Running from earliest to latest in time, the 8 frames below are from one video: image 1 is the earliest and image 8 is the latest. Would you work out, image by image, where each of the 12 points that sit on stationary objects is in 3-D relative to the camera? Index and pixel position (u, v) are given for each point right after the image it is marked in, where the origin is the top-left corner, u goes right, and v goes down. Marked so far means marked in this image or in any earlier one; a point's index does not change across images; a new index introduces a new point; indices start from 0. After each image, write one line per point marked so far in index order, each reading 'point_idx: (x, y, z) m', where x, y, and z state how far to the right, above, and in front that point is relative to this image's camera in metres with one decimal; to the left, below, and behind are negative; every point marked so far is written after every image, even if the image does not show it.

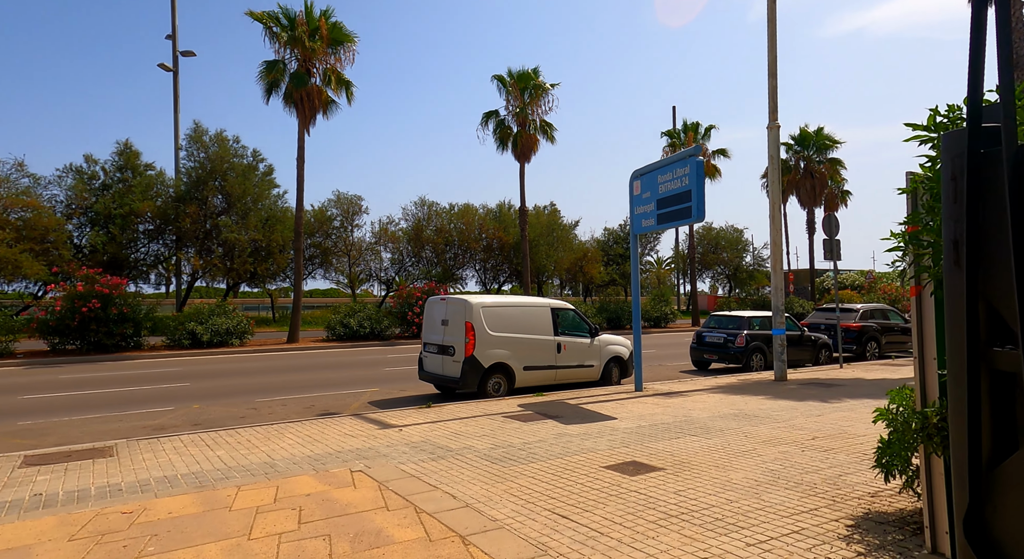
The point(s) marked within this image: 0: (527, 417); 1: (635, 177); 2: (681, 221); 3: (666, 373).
0: (+0.2, -1.7, +8.1) m
1: (+2.1, +1.8, +11.5) m
2: (+2.6, +0.9, +10.1) m
3: (+3.5, -2.2, +15.5) m
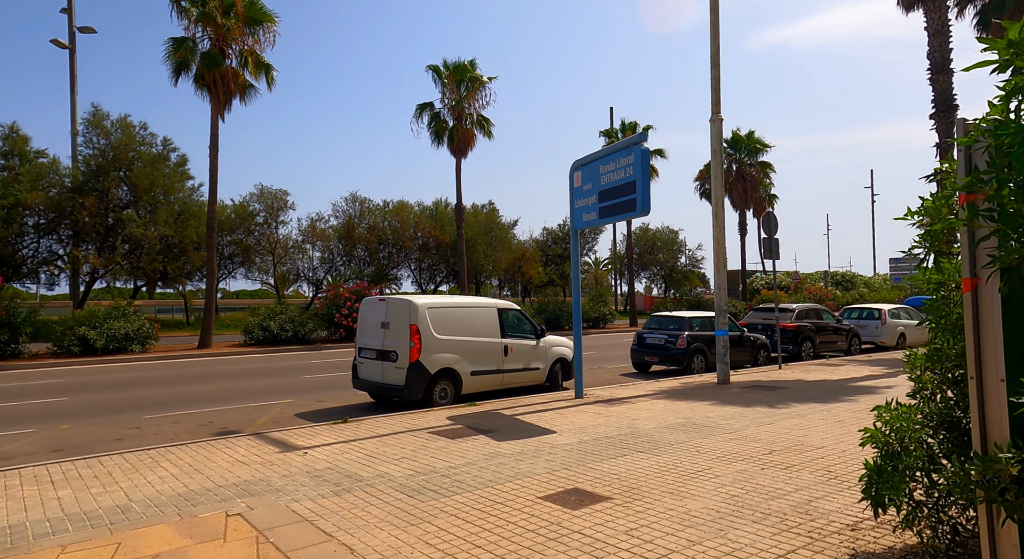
0: (-0.6, -1.6, +7.2) m
1: (+1.0, +1.8, +10.8) m
2: (+1.6, +0.9, +9.5) m
3: (+2.1, -2.2, +14.9) m
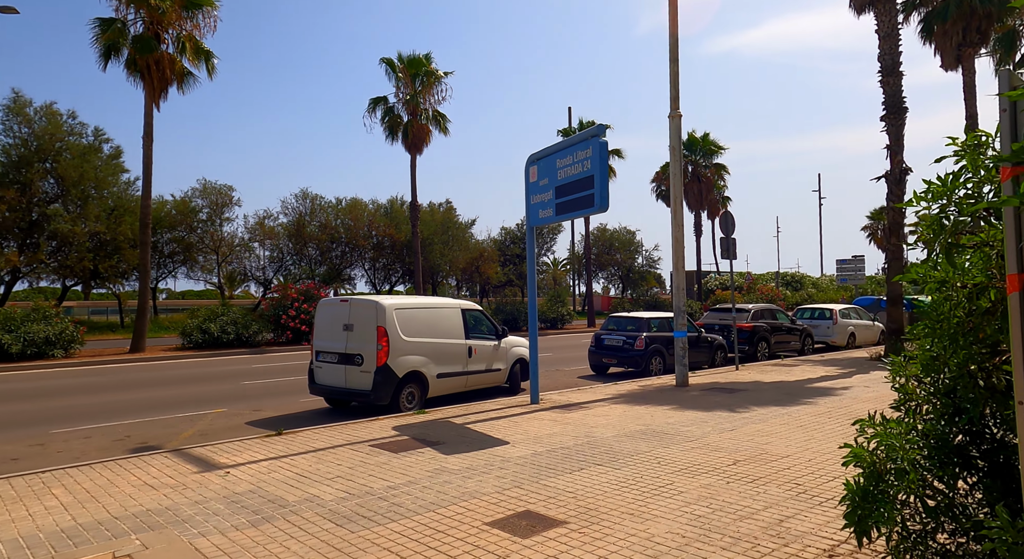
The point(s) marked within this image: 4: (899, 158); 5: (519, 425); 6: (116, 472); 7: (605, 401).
0: (-1.1, -1.6, +6.7) m
1: (+0.3, +1.8, +10.3) m
2: (+1.0, +0.9, +9.0) m
3: (+1.1, -2.2, +14.5) m
4: (+10.4, +3.3, +18.2) m
5: (+0.1, -1.8, +8.2) m
6: (-3.1, -1.5, +5.3) m
7: (+1.5, -1.9, +10.8) m
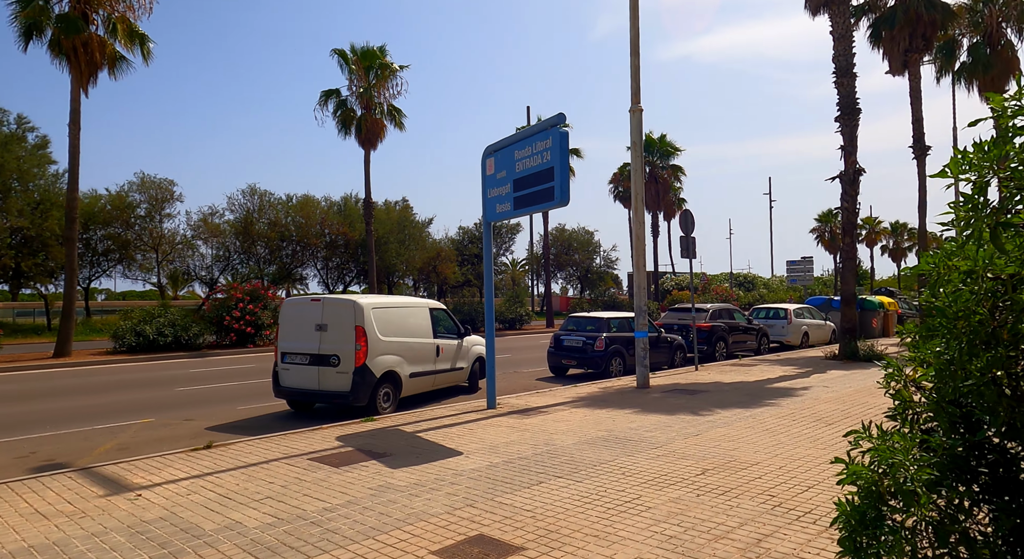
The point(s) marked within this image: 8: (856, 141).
0: (-1.5, -1.6, +6.1) m
1: (-0.4, +1.8, +9.8) m
2: (+0.4, +1.0, +8.6) m
3: (+0.2, -2.2, +14.0) m
4: (+9.3, +3.3, +18.4) m
5: (-0.4, -1.7, +7.7) m
6: (-3.4, -1.5, +4.5) m
7: (+0.8, -1.9, +10.4) m
8: (+9.4, +3.8, +18.5) m
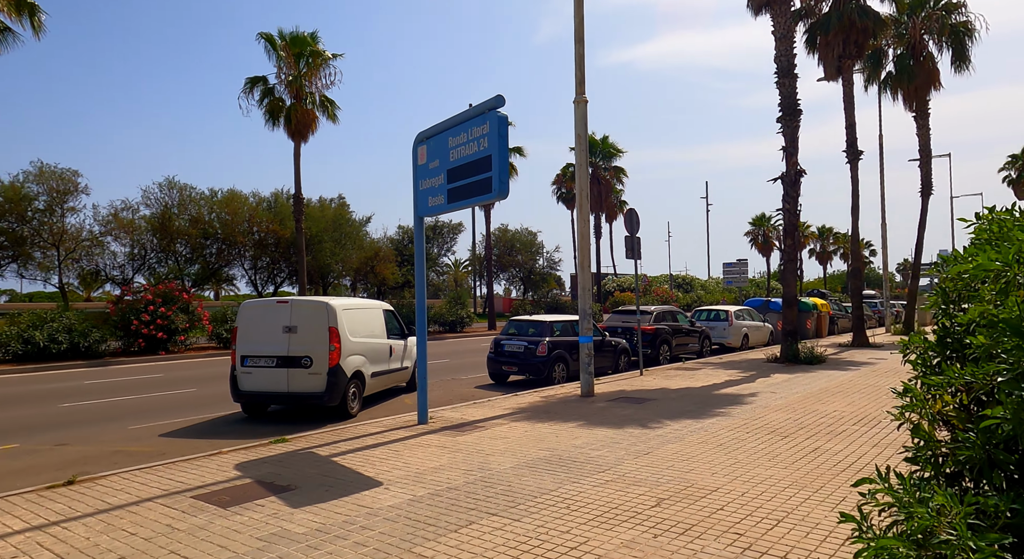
0: (-2.1, -1.6, +5.1) m
1: (-1.2, +1.8, +8.9) m
2: (-0.4, +0.9, +7.7) m
3: (-1.0, -2.2, +13.2) m
4: (+7.6, +3.2, +18.2) m
5: (-1.1, -1.8, +6.8) m
6: (-3.8, -1.5, +3.4) m
7: (-0.1, -1.9, +9.5) m
8: (+7.8, +3.7, +18.3) m
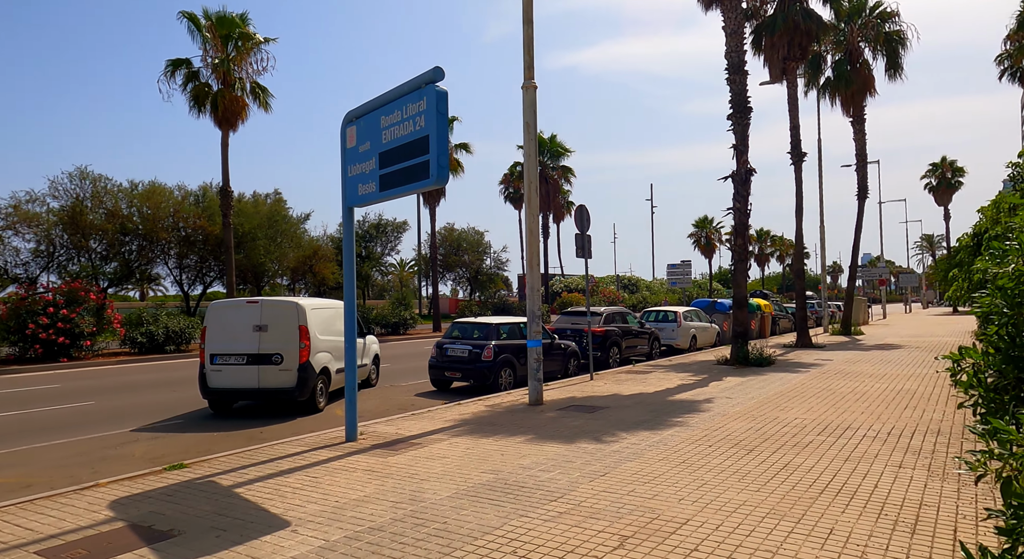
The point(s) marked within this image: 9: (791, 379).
0: (-2.5, -1.6, +4.0) m
1: (-1.9, +1.8, +7.9) m
2: (-1.0, +1.0, +6.8) m
3: (-2.1, -2.2, +12.1) m
4: (+6.2, +3.2, +17.9) m
5: (-1.7, -1.7, +5.8) m
6: (-4.1, -1.4, +2.2) m
7: (-0.9, -1.9, +8.6) m
8: (+6.3, +3.7, +18.0) m
9: (+6.1, -2.2, +14.9) m
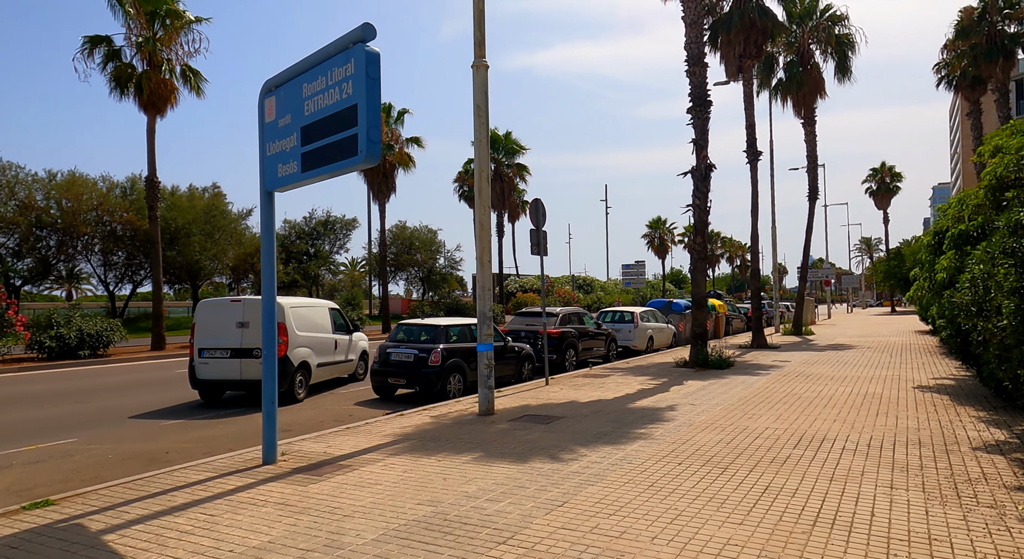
0: (-2.8, -1.6, +2.9) m
1: (-2.5, +1.9, +6.8) m
2: (-1.5, +1.0, +5.7) m
3: (-2.9, -2.1, +11.0) m
4: (+5.0, +3.2, +17.3) m
5: (-2.1, -1.7, +4.7) m
6: (-4.3, -1.4, +1.0) m
7: (-1.5, -1.9, +7.6) m
8: (+5.1, +3.7, +17.4) m
9: (+5.1, -2.2, +14.3) m
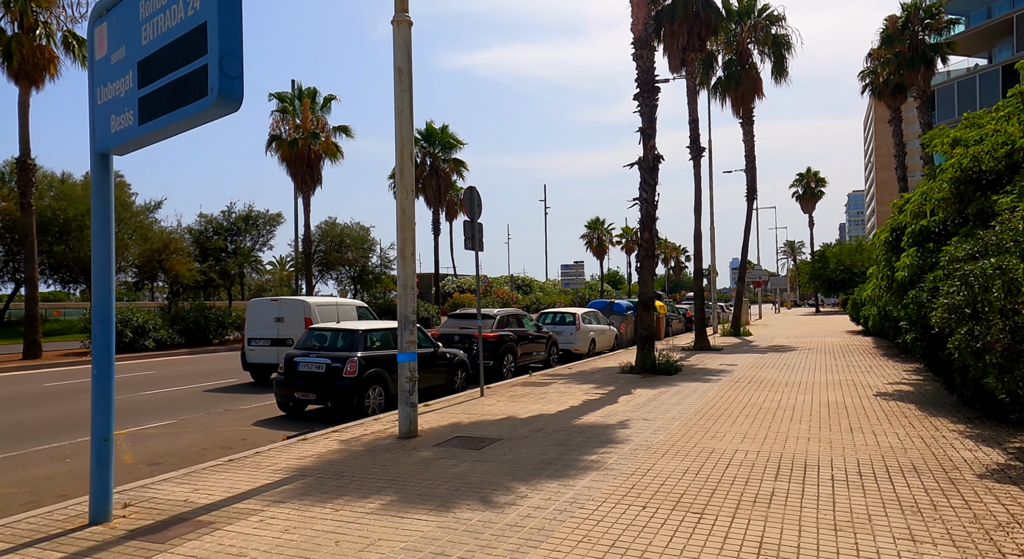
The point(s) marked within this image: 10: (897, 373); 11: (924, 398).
0: (-3.0, -1.5, +1.1) m
1: (-3.1, +1.9, +5.0) m
2: (-2.0, +1.0, +4.1) m
3: (-3.9, -2.1, +9.2) m
4: (+3.4, +3.3, +16.2) m
5: (-2.5, -1.7, +2.9) m
6: (-4.4, -1.3, -1.0) m
7: (-2.2, -1.9, +5.9) m
8: (+3.5, +3.8, +16.3) m
9: (+3.8, -2.2, +13.1) m
10: (+8.8, -2.1, +15.4) m
11: (+7.2, -2.1, +11.7) m
